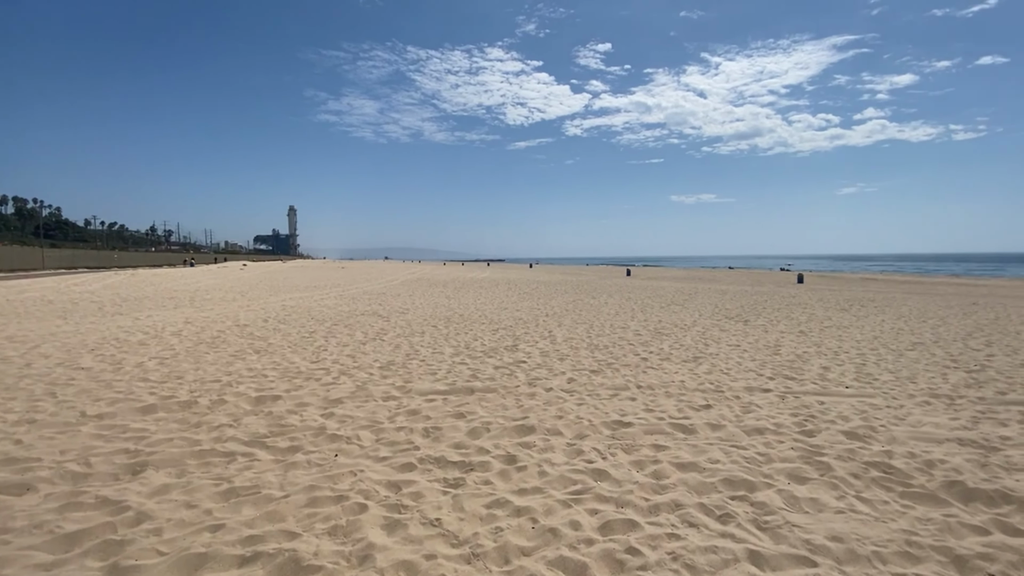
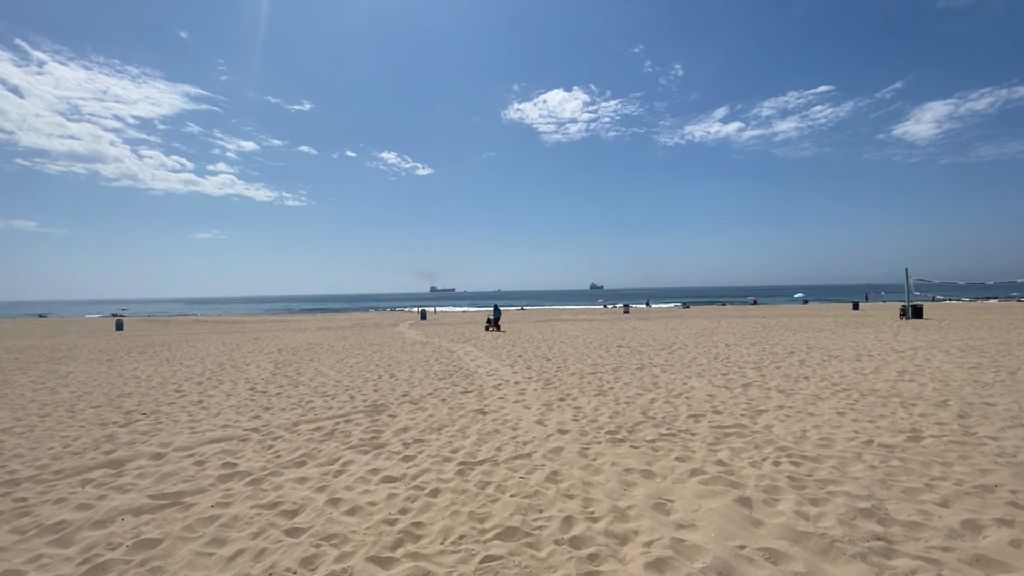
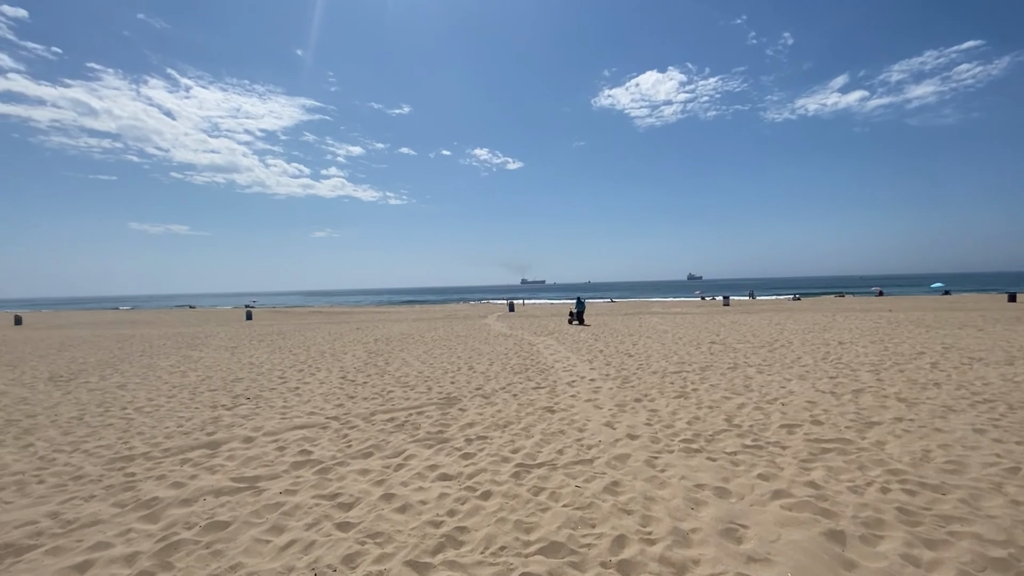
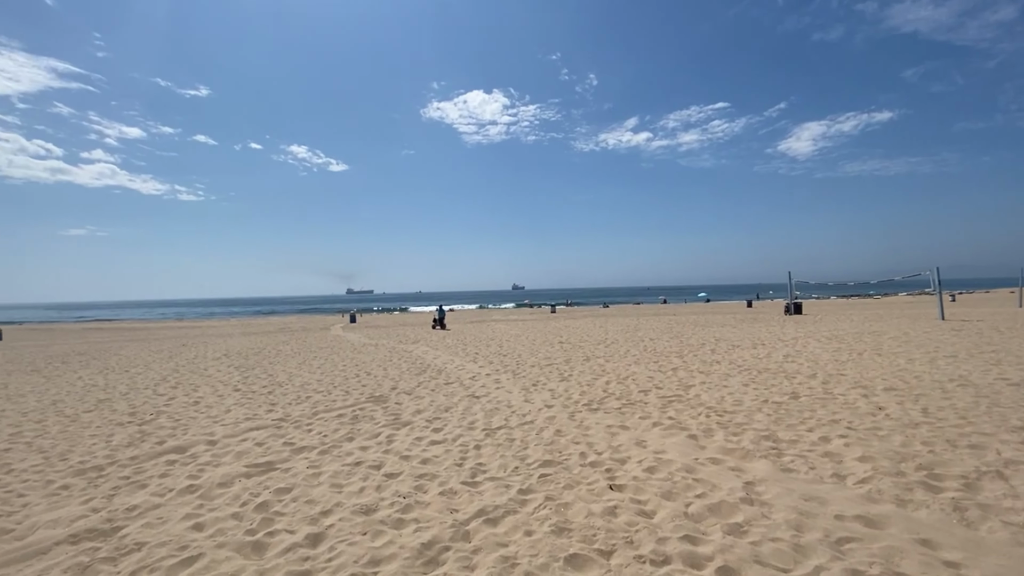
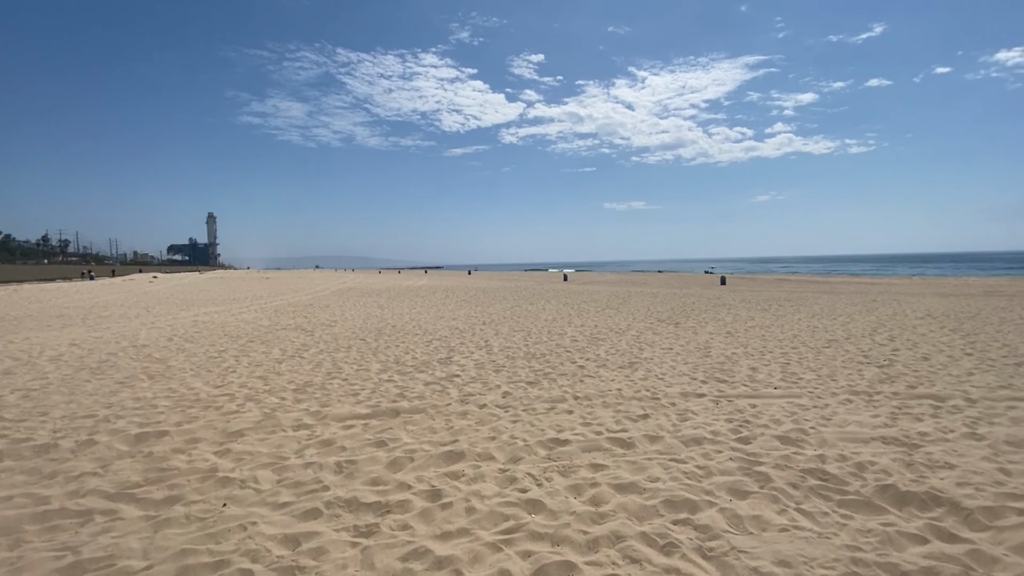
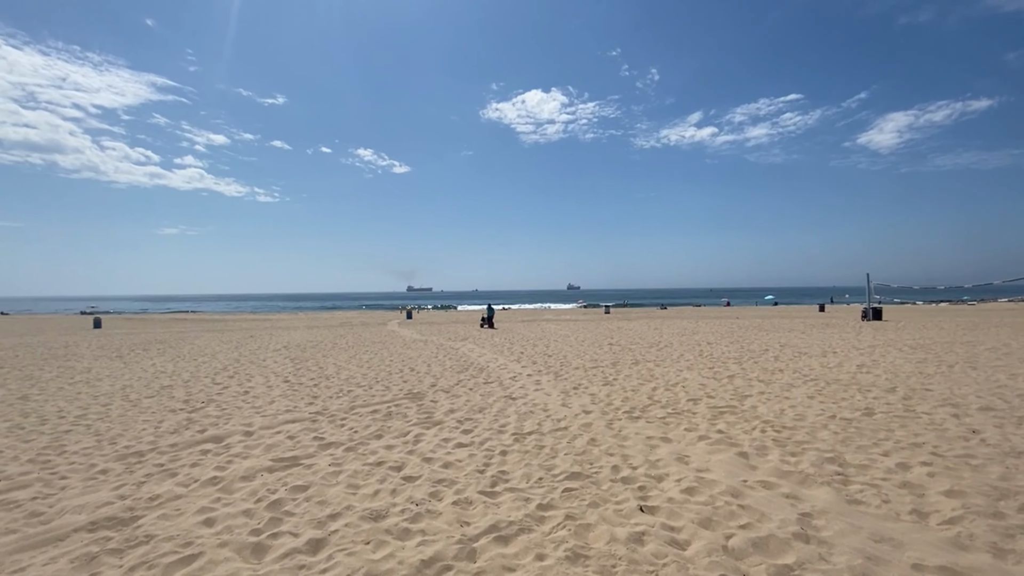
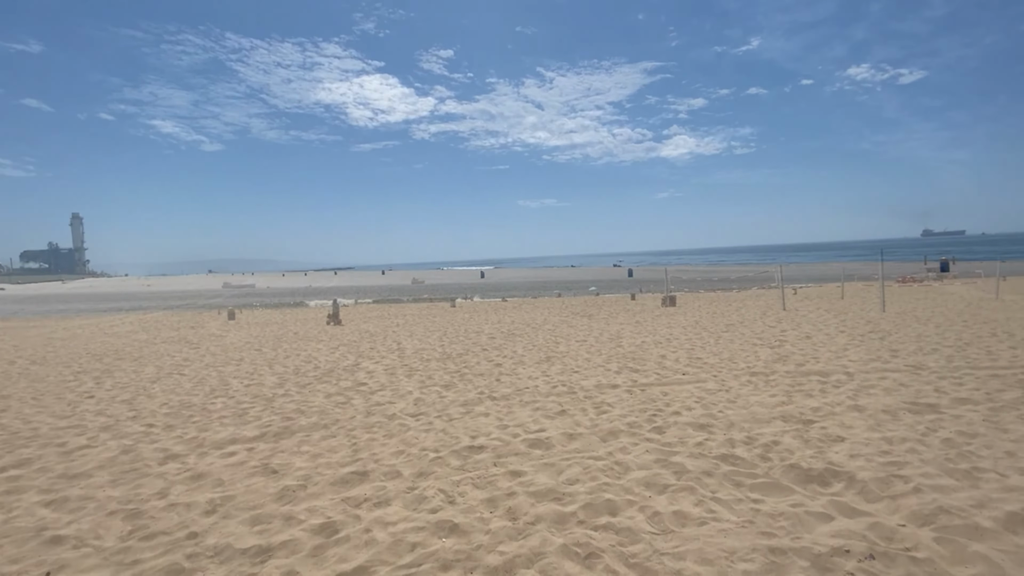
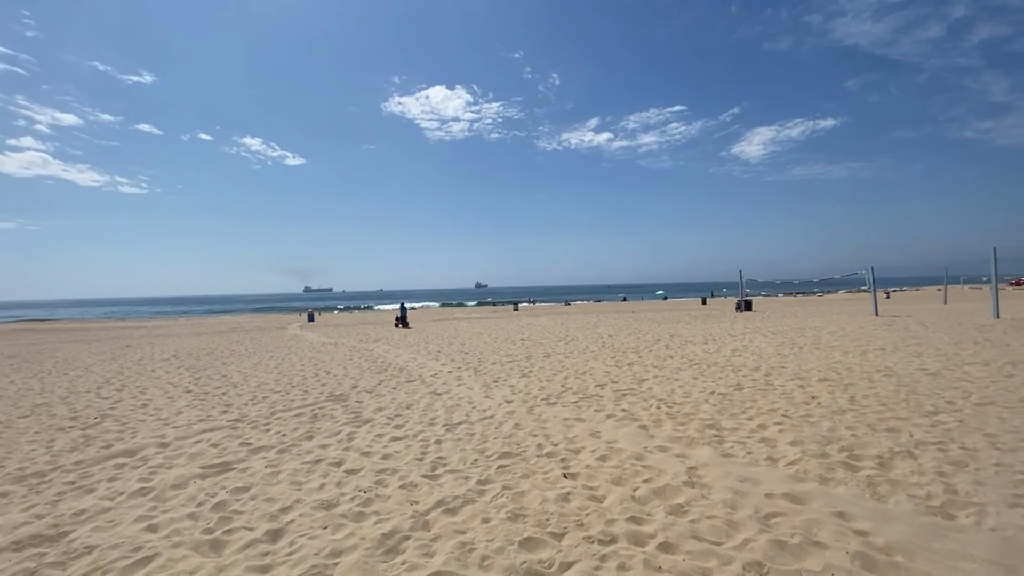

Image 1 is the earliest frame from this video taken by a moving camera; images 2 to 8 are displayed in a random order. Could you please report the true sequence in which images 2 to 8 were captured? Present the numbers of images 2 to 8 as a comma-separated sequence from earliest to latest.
5, 7, 8, 4, 6, 2, 3
